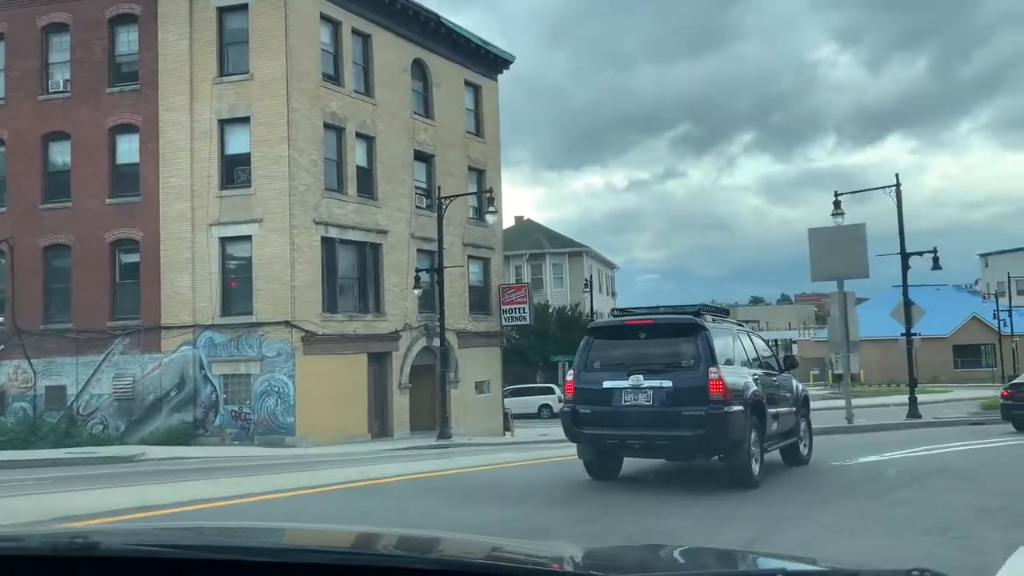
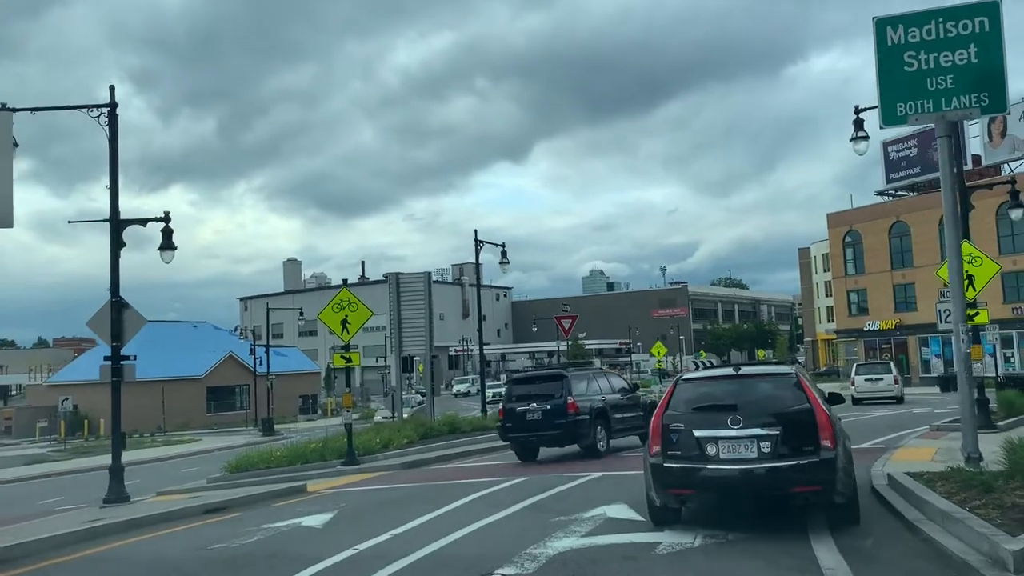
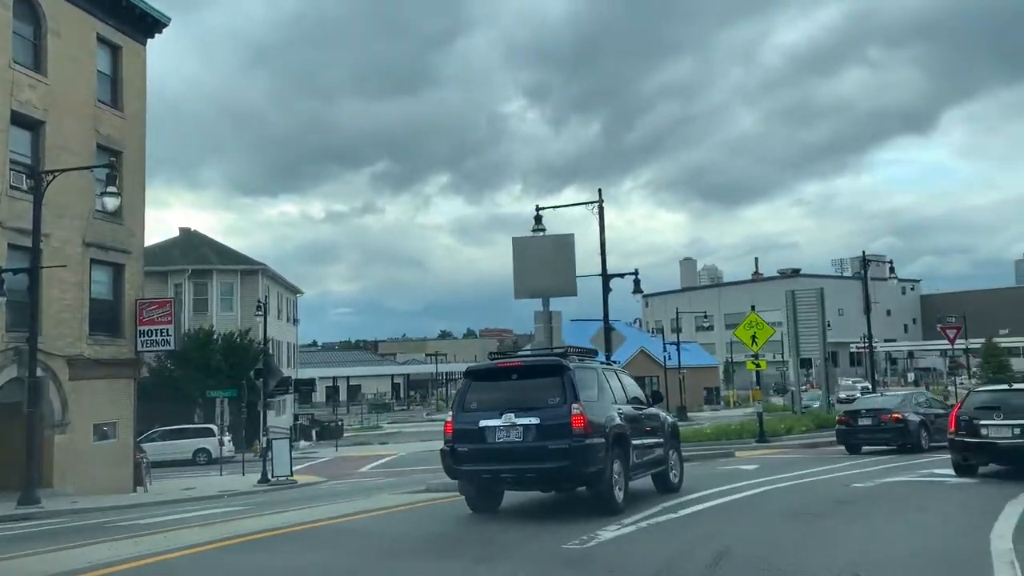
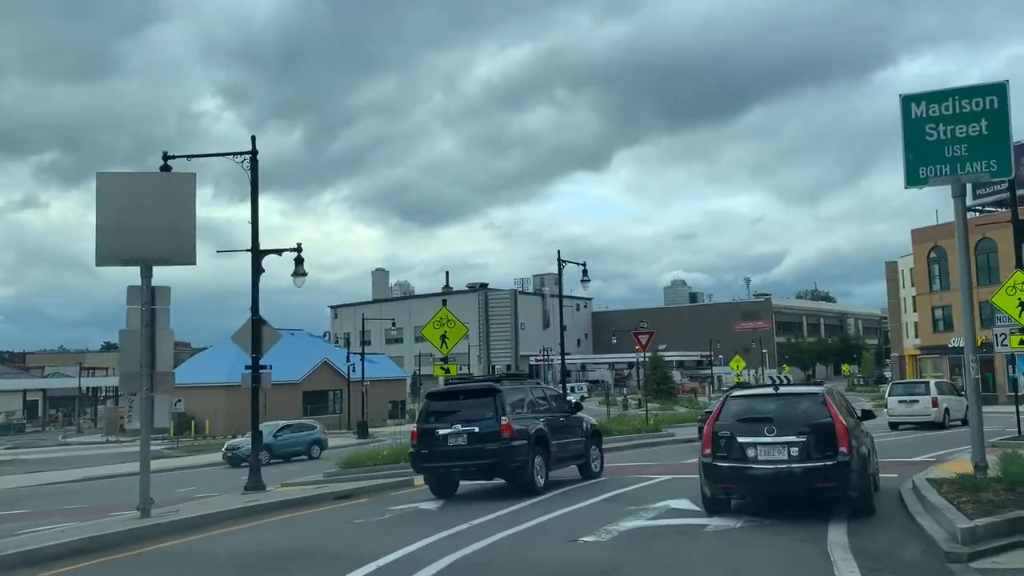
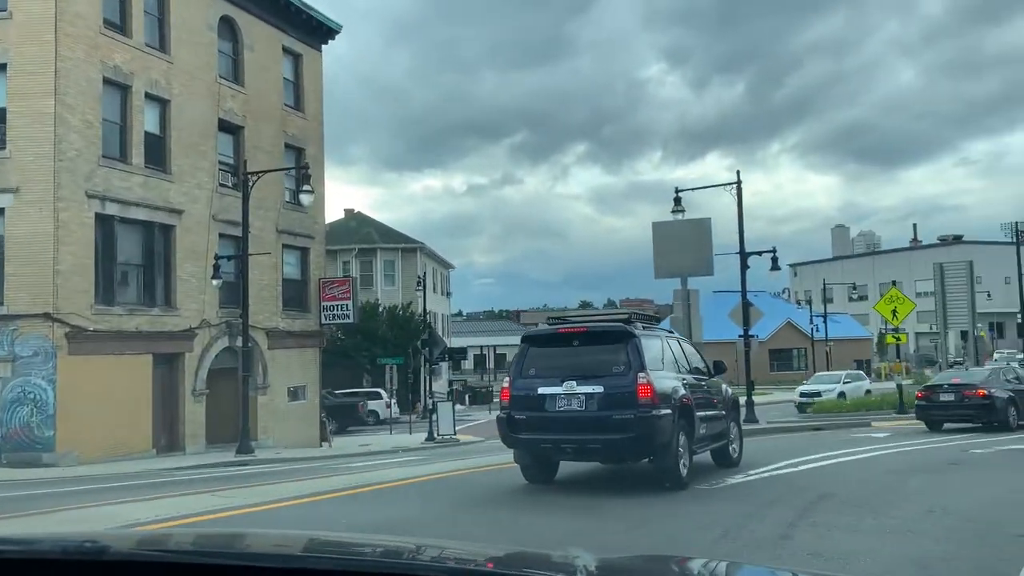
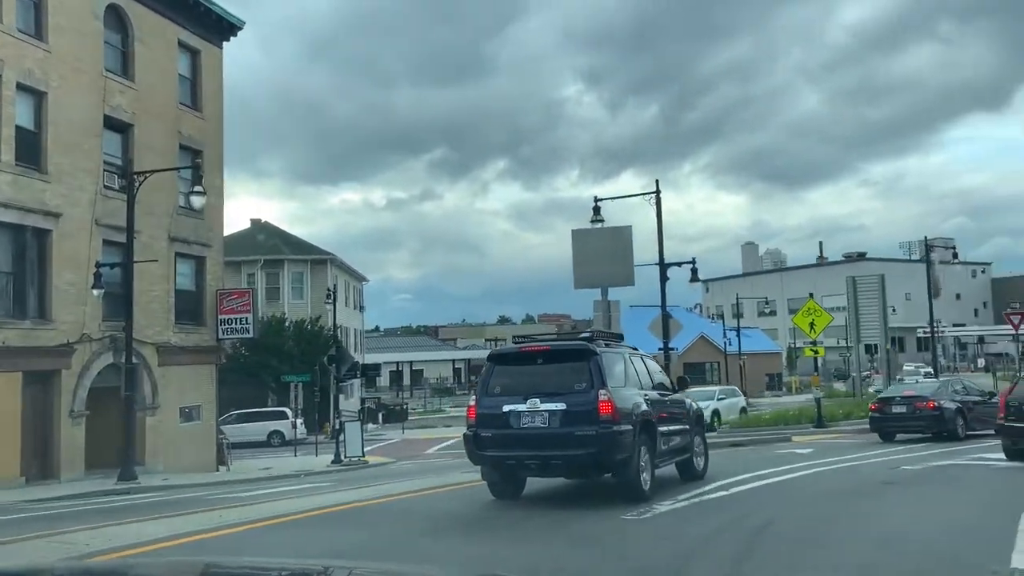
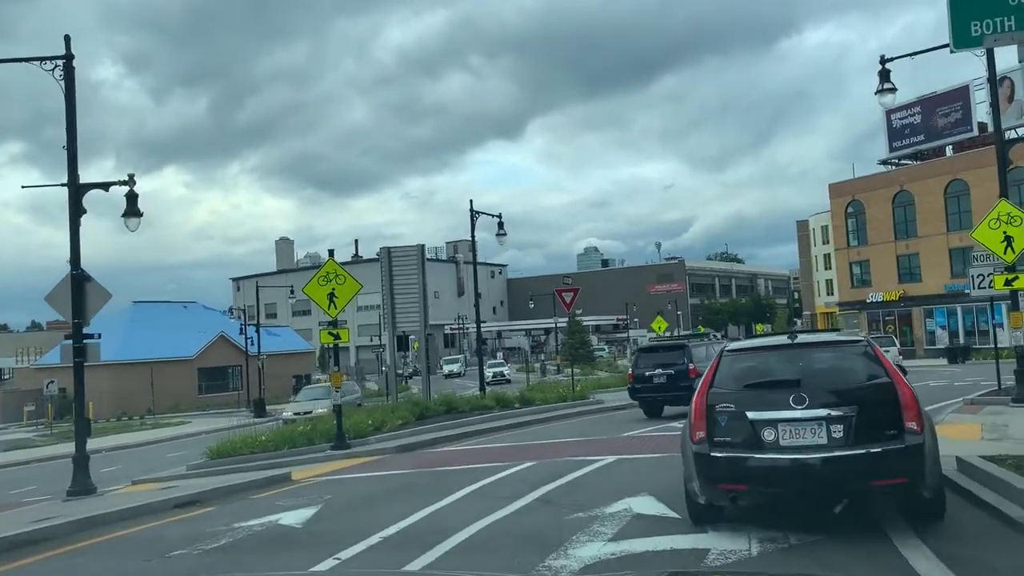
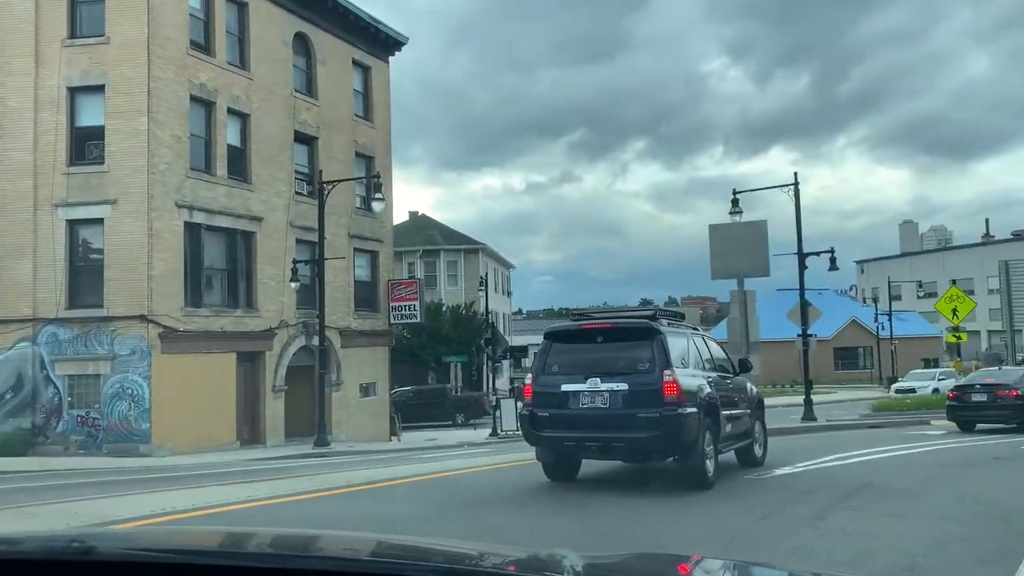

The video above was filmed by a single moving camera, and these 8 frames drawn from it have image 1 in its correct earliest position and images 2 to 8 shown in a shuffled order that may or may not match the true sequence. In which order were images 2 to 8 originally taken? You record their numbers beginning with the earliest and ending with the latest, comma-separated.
8, 5, 6, 3, 4, 2, 7
